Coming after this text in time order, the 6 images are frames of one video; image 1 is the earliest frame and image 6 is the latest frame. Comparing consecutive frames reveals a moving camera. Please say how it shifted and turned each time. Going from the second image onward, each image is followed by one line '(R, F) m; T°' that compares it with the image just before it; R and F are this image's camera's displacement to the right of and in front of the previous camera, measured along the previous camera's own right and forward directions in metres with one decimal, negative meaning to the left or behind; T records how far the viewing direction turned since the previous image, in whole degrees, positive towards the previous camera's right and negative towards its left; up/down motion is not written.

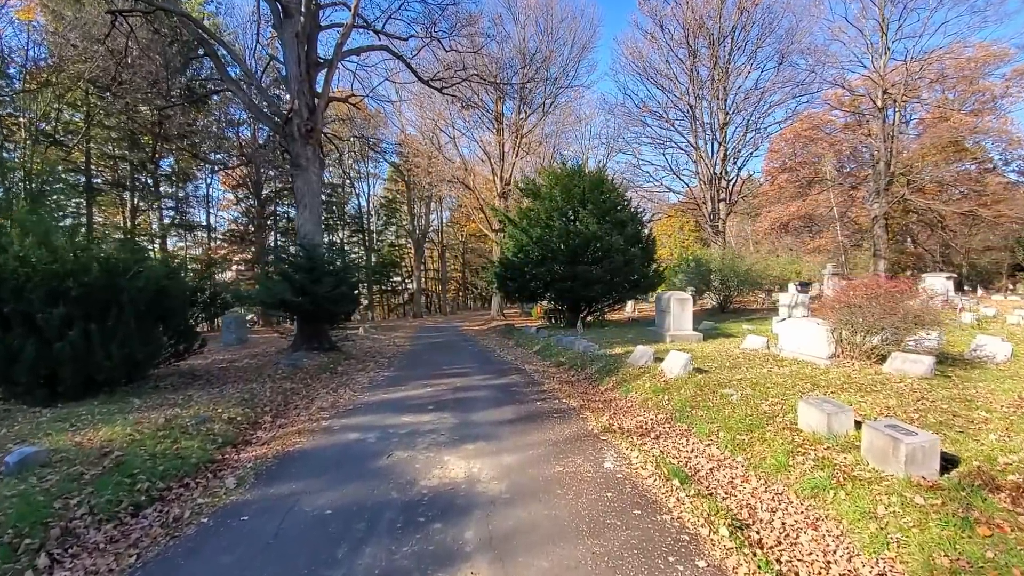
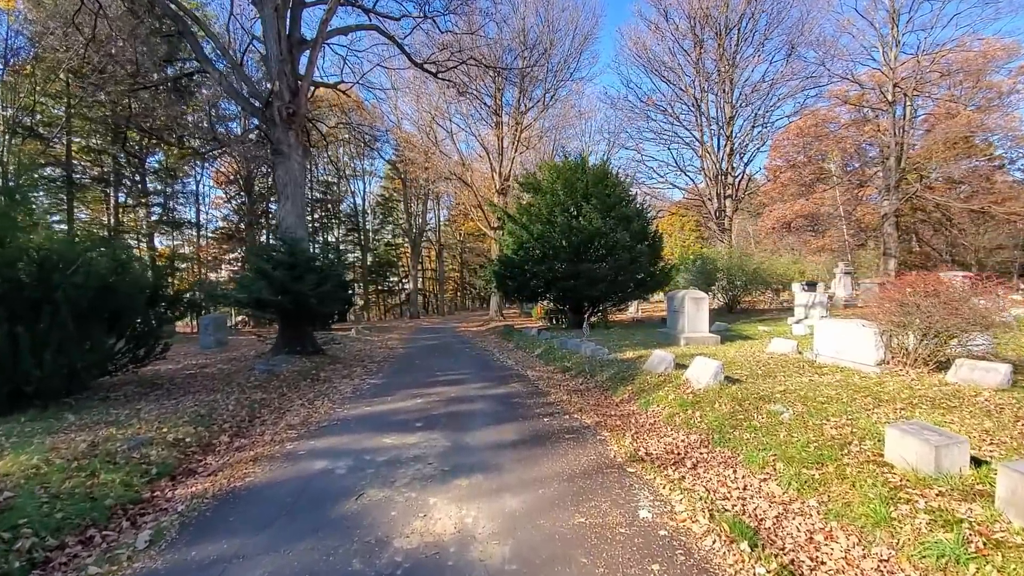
(0.0, +1.0) m; 0°
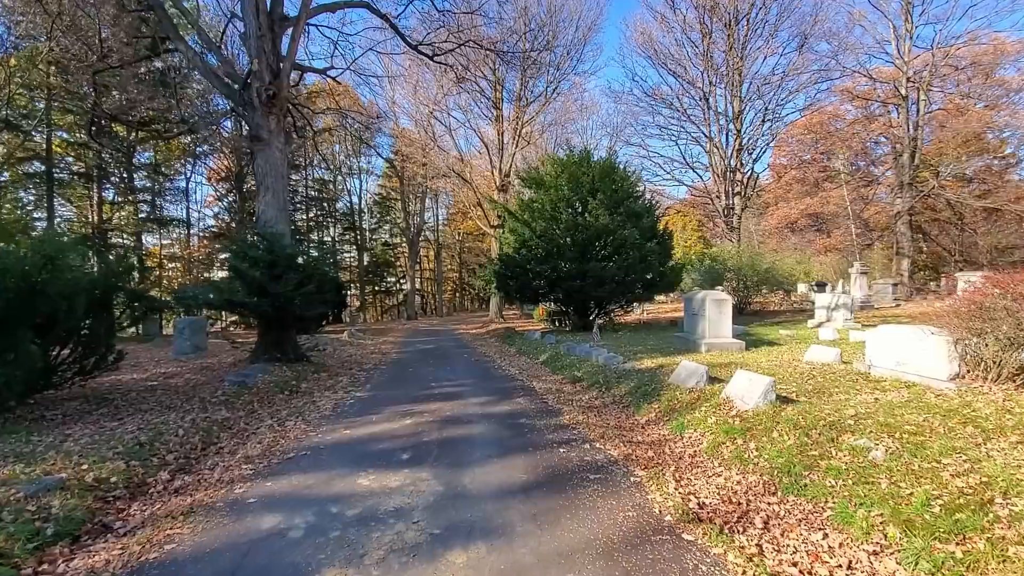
(-0.1, +1.0) m; 0°
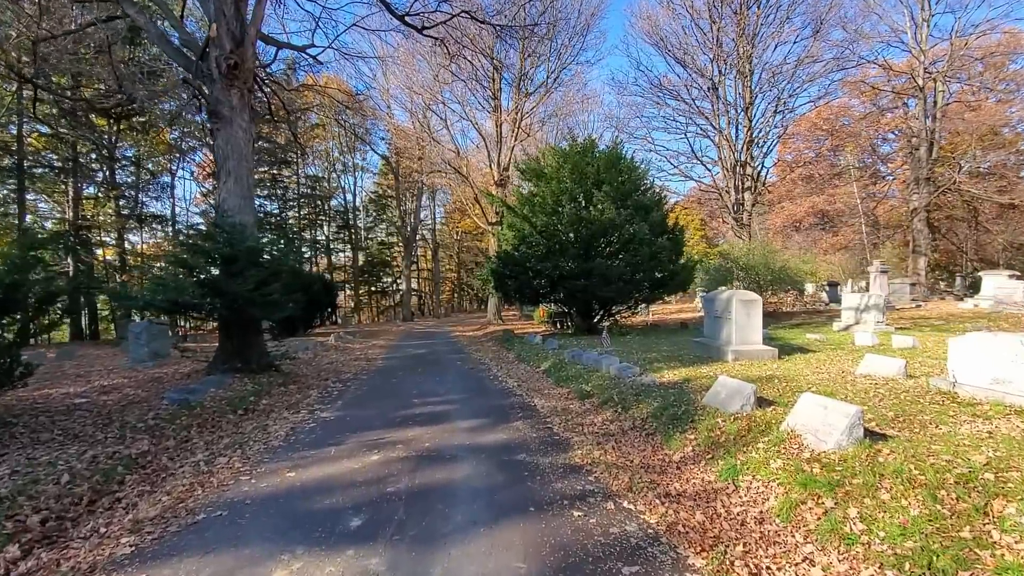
(0.0, +1.3) m; 0°
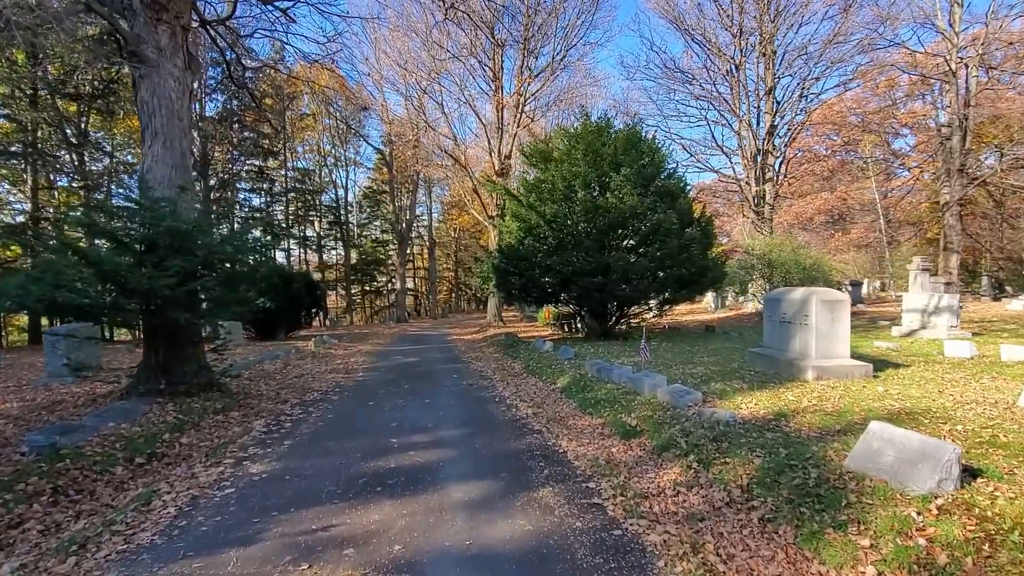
(-0.2, +2.0) m; 0°
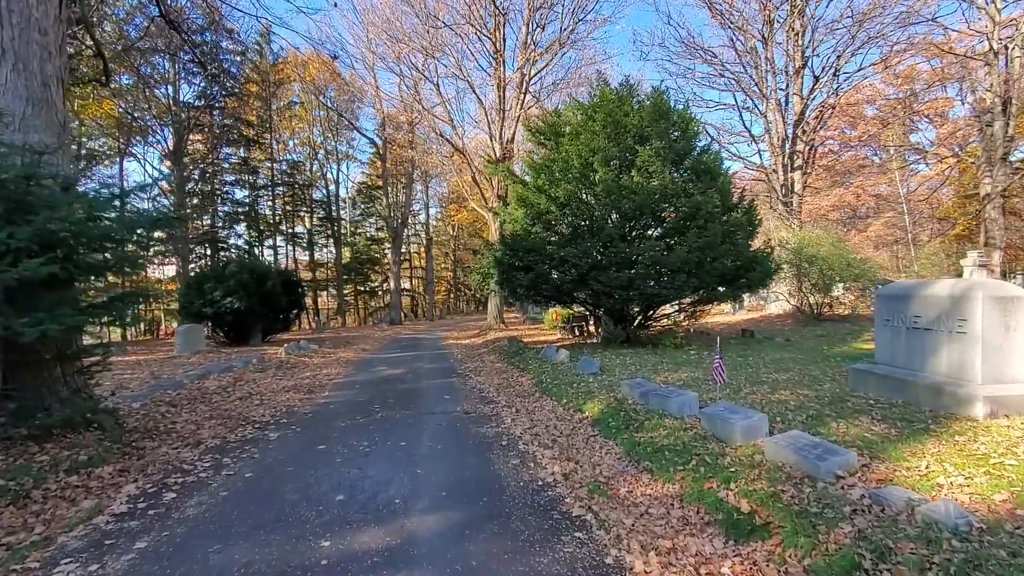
(-0.1, +2.1) m; 0°
